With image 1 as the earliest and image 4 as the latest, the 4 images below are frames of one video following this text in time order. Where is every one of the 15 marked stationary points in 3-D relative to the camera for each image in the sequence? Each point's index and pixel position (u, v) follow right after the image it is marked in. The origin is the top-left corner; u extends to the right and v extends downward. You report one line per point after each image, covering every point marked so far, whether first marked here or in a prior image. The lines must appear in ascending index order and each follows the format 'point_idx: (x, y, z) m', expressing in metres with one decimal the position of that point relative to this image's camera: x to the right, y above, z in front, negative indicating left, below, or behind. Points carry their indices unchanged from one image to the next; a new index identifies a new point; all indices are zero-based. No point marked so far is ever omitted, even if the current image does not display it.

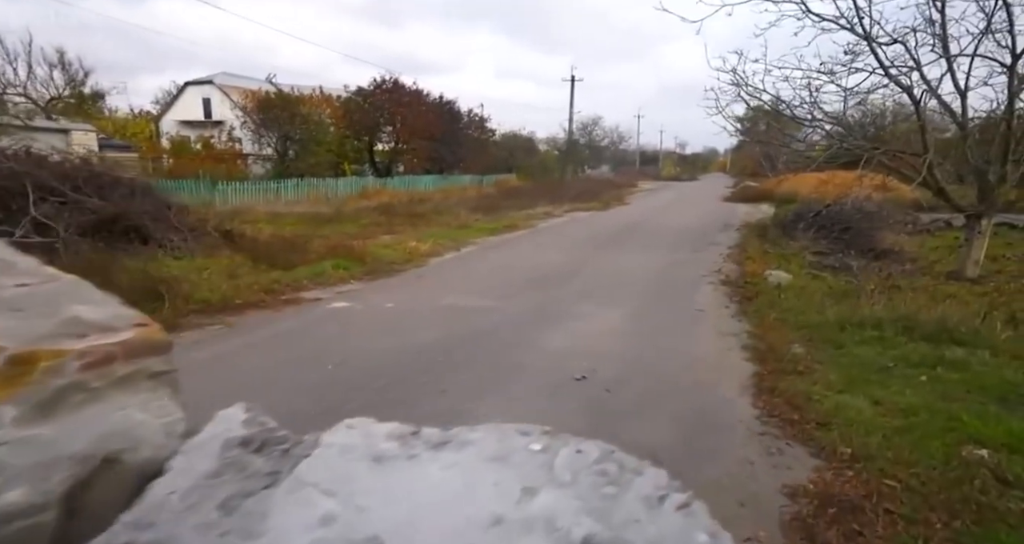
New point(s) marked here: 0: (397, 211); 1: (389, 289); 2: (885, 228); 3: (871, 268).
0: (-3.8, +2.0, +19.6) m
1: (-1.8, -0.3, +8.5) m
2: (+7.9, +0.9, +12.6) m
3: (+6.0, +0.1, +9.9) m
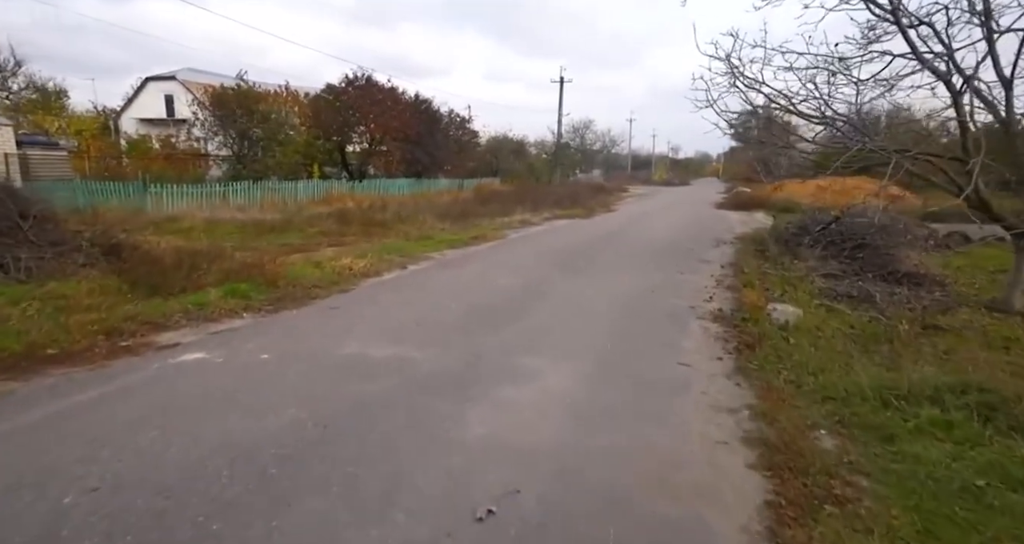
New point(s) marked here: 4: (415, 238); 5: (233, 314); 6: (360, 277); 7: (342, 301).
0: (-4.7, +1.6, +17.6) m
1: (-2.5, -0.6, +6.5) m
2: (+7.1, +0.5, +10.8) m
3: (+5.2, -0.3, +8.1) m
4: (-2.4, +0.8, +14.6) m
5: (-3.4, -0.5, +7.1) m
6: (-2.5, -0.1, +9.9) m
7: (-2.3, -0.4, +8.2) m
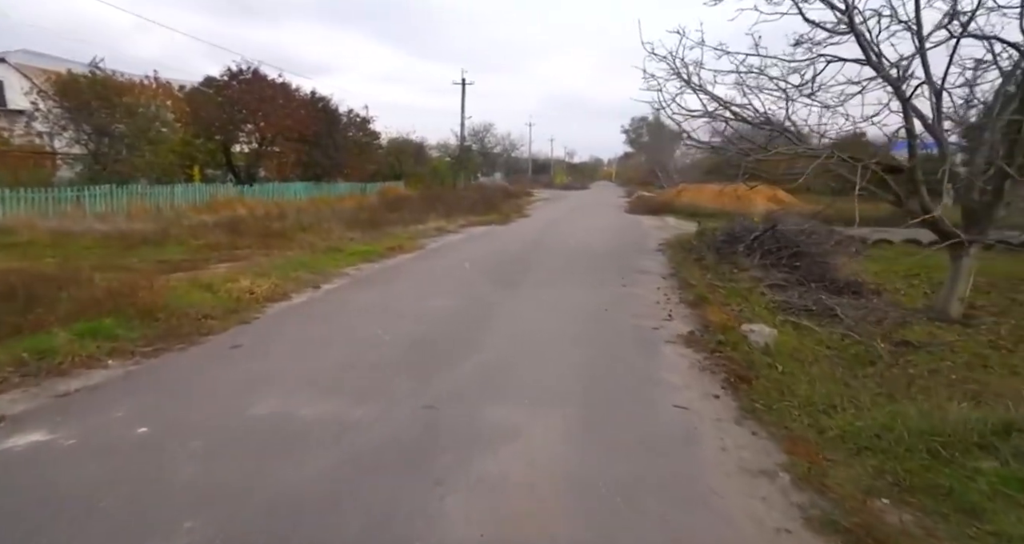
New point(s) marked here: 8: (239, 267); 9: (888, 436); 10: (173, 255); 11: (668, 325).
0: (-7.0, +1.2, +15.5) m
1: (-2.9, -0.9, +5.0) m
2: (+5.9, +0.3, +10.8) m
3: (+4.5, -0.5, +7.8) m
4: (-4.2, +0.5, +13.0) m
5: (-3.8, -0.8, +5.4) m
6: (-3.5, -0.4, +8.3) m
7: (-3.0, -0.7, +6.6) m
8: (-4.9, +0.1, +10.6) m
9: (+2.6, -1.1, +4.1) m
10: (-6.8, +0.3, +11.8) m
11: (+1.9, -0.6, +7.2) m
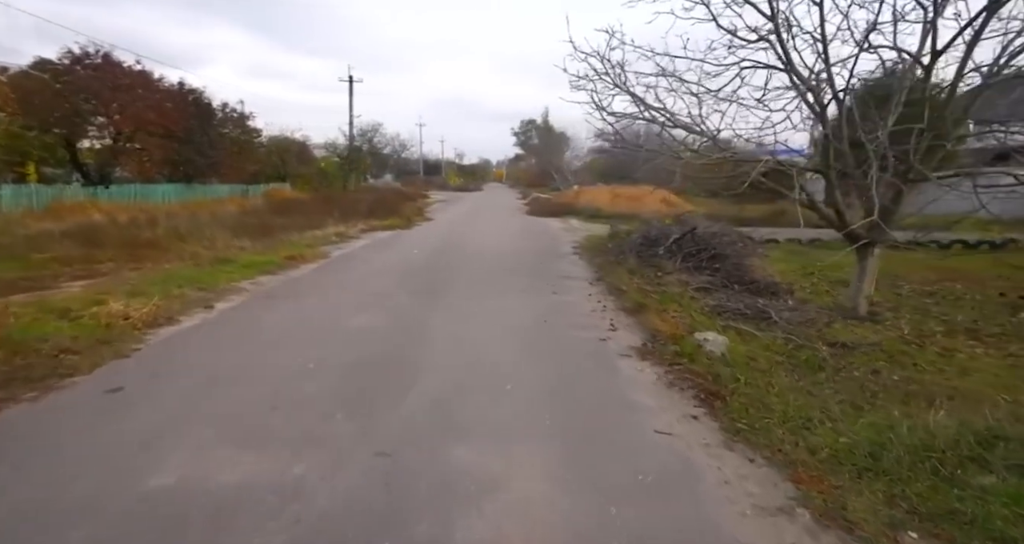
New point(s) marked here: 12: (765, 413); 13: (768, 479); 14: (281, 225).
0: (-9.1, +0.8, +13.4) m
1: (-3.1, -1.1, +3.8) m
2: (+4.4, +0.3, +11.1) m
3: (+3.6, -0.5, +7.9) m
4: (-5.9, +0.2, +11.4) m
5: (-4.1, -1.1, +4.1) m
6: (-4.3, -0.6, +6.9) m
7: (-3.5, -0.9, +5.4) m
8: (-6.1, -0.2, +9.0) m
9: (+2.4, -1.2, +3.9) m
10: (-8.2, 0.0, +9.8) m
11: (+1.2, -0.7, +6.9) m
12: (+2.0, -1.1, +4.6) m
13: (+1.6, -1.3, +3.7) m
14: (-7.0, +1.4, +17.9) m
